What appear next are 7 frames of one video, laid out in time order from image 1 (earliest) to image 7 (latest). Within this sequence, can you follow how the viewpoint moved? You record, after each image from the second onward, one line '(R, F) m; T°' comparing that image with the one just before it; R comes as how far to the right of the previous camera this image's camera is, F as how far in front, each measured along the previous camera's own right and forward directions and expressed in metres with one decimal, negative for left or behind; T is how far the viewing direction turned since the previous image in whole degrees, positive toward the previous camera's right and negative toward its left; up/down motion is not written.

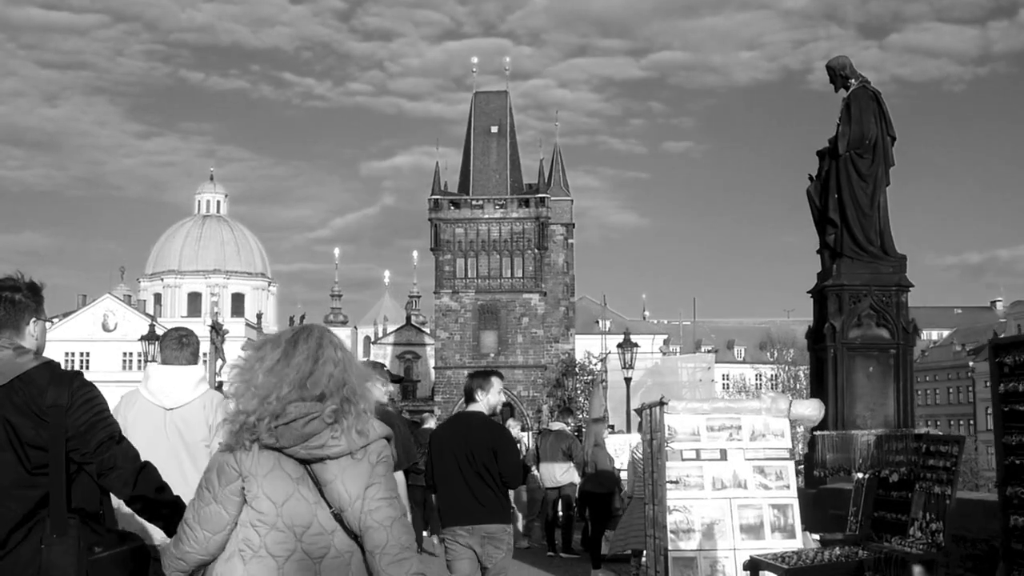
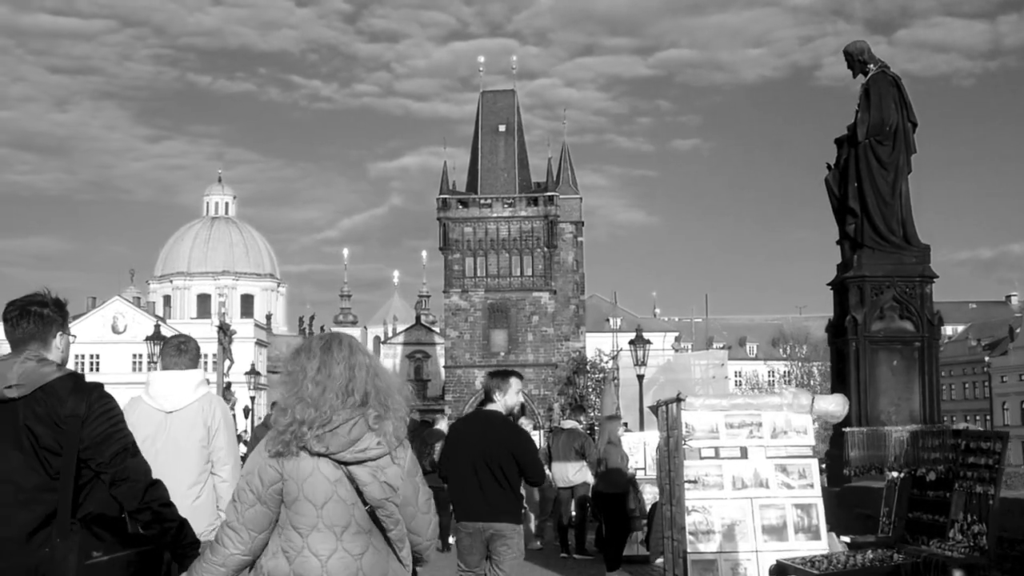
(0.0, +0.4) m; 0°
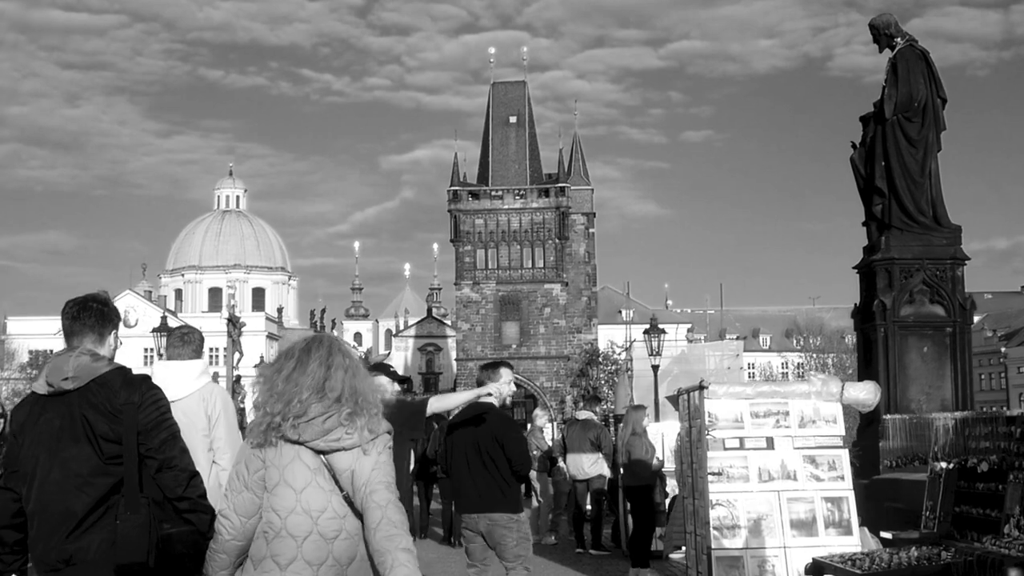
(0.0, +0.5) m; -1°
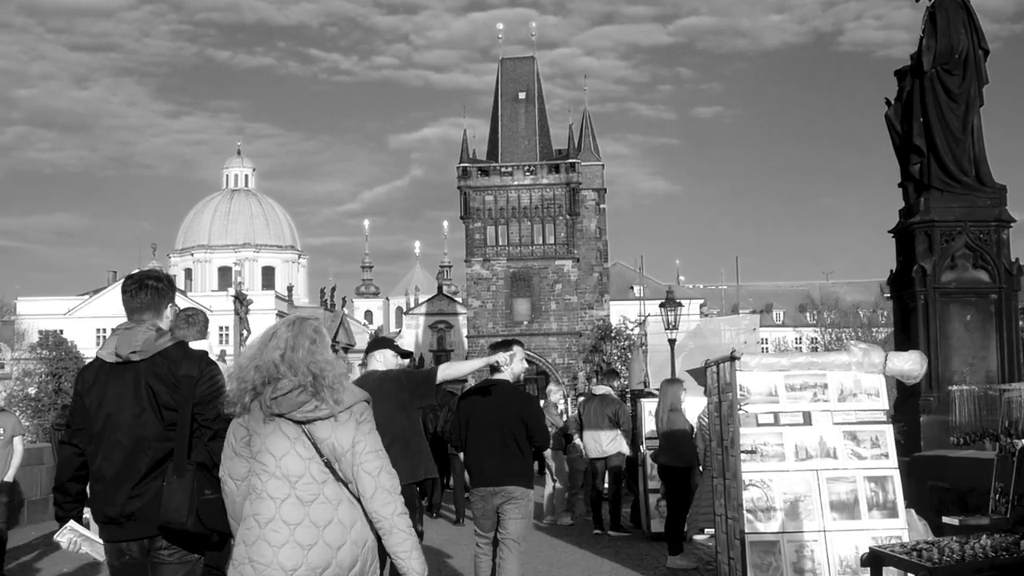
(0.0, +0.7) m; 0°
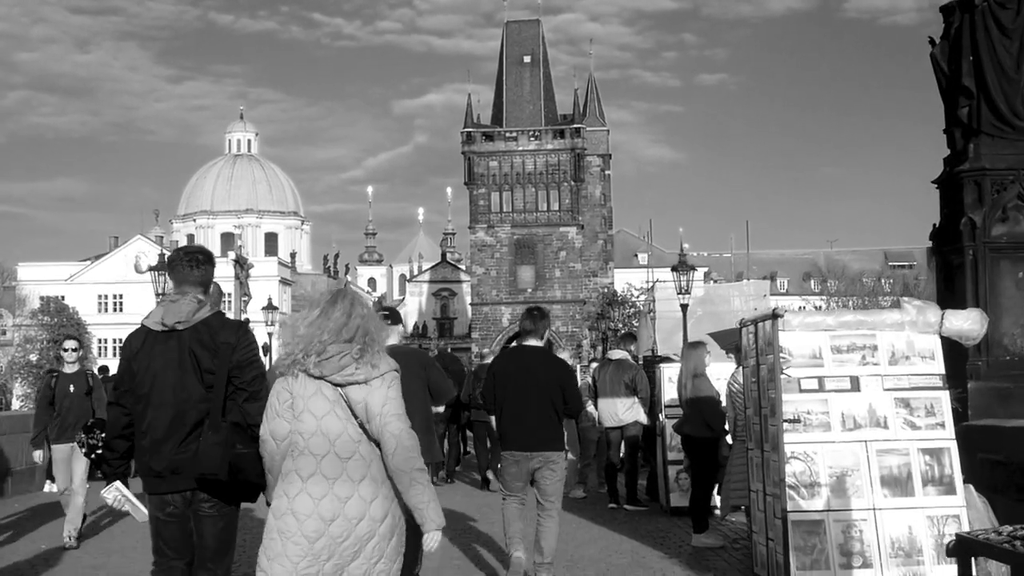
(-0.1, +0.8) m; 0°
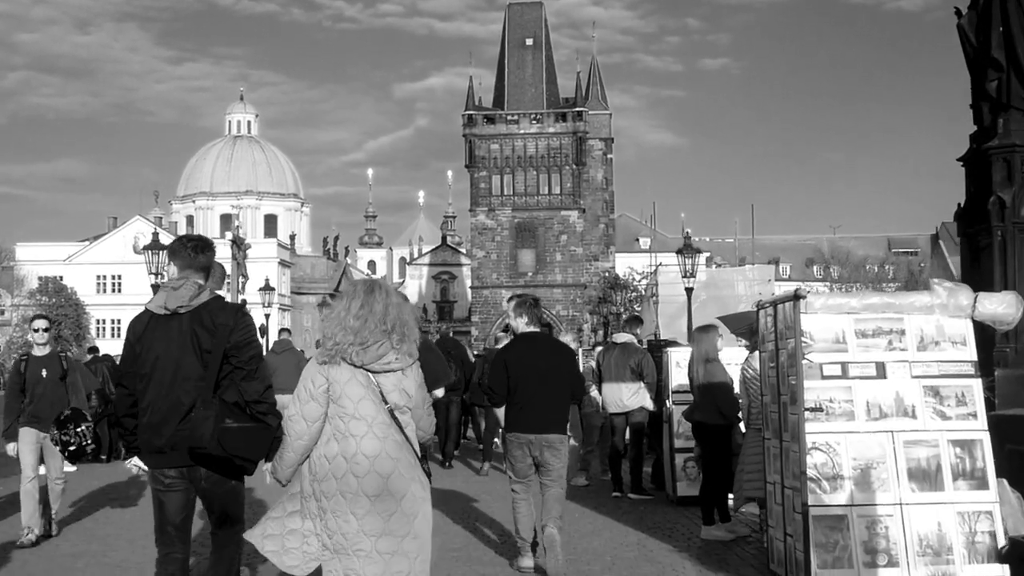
(0.0, +0.5) m; 0°
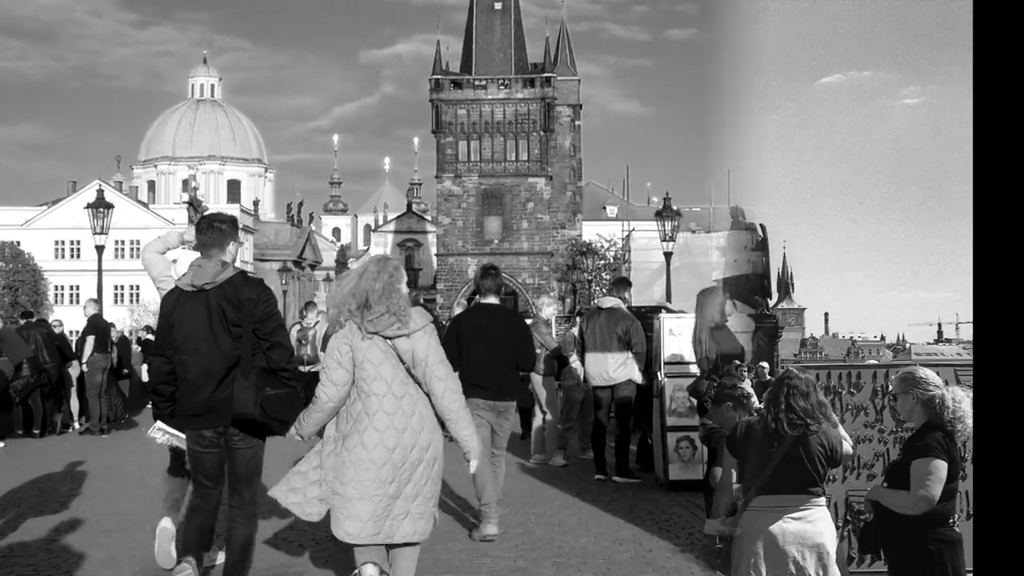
(0.0, +1.1) m; +2°
